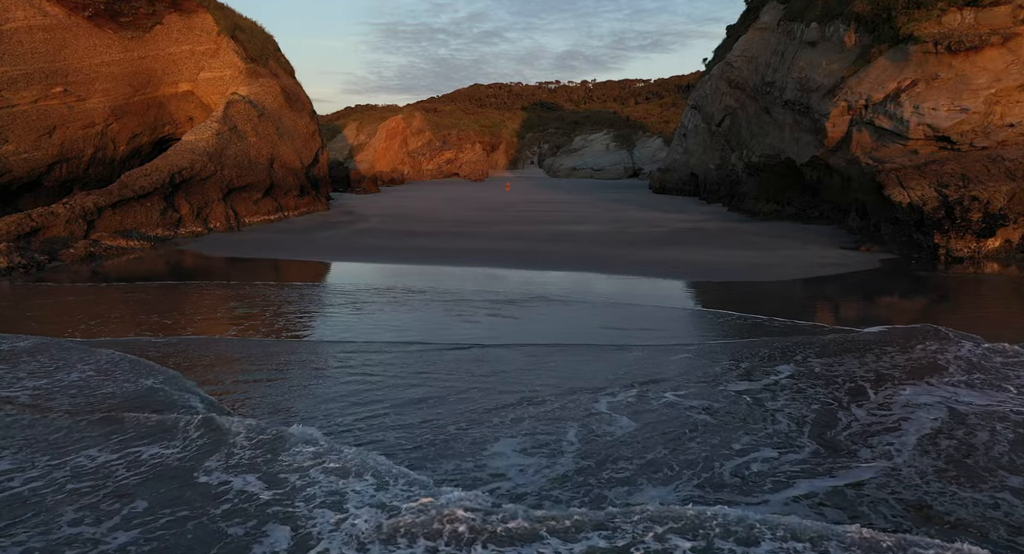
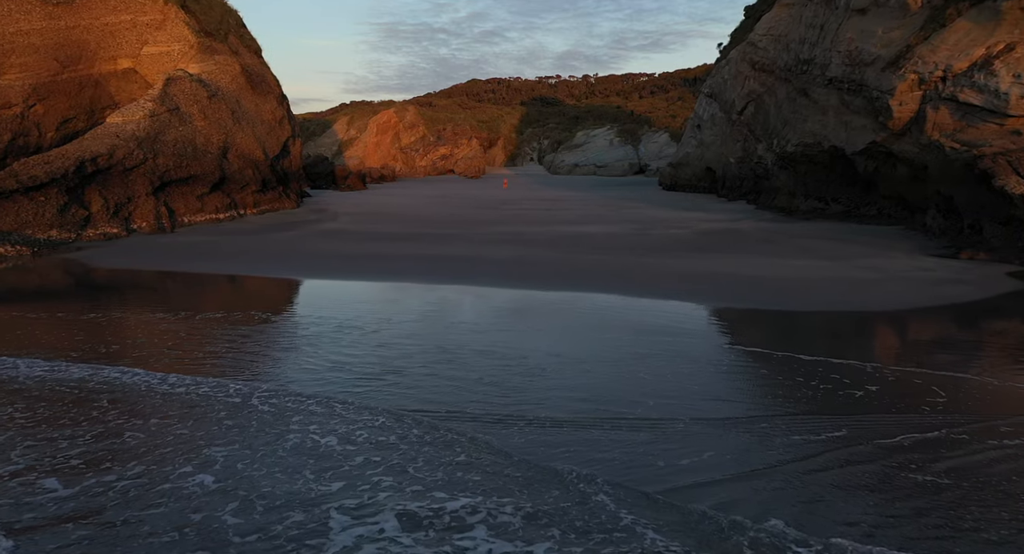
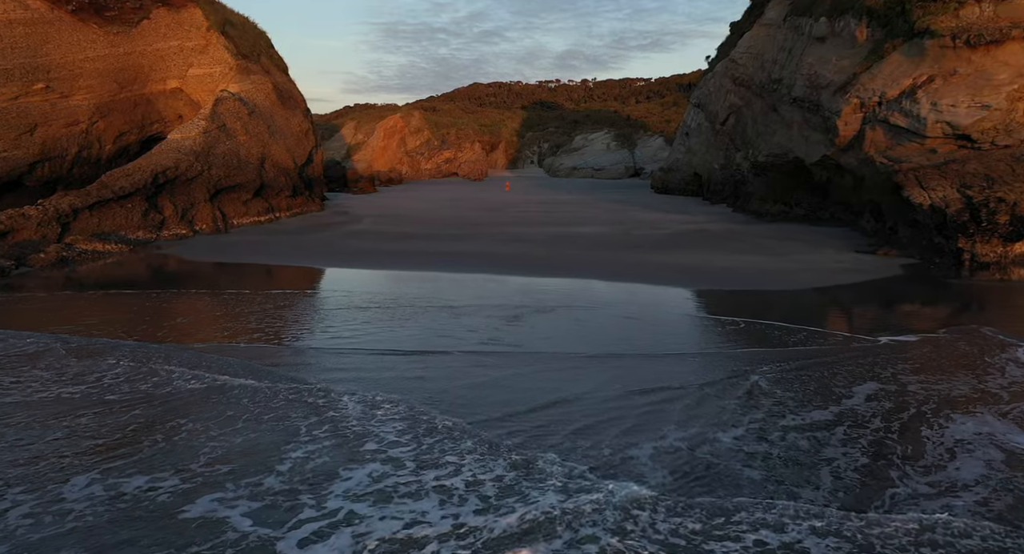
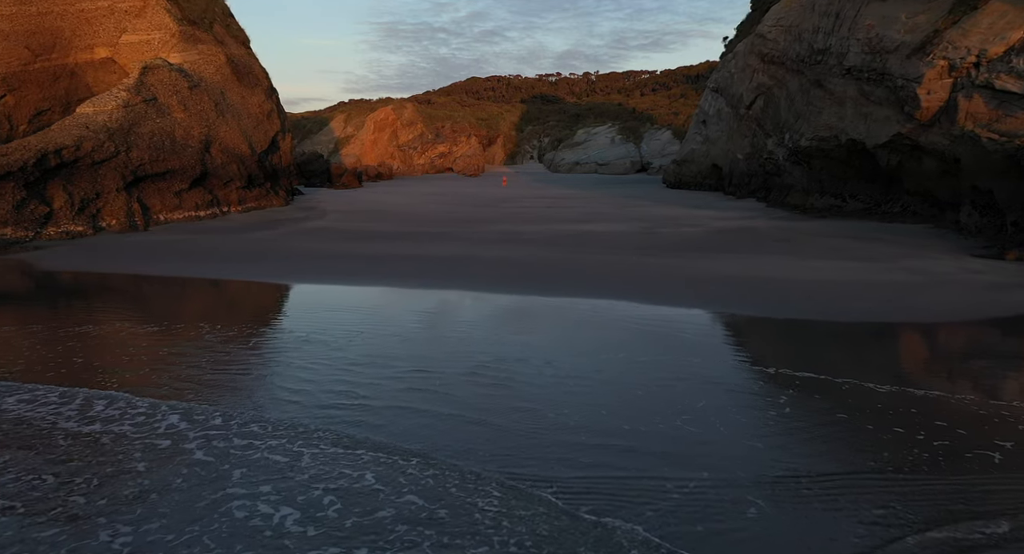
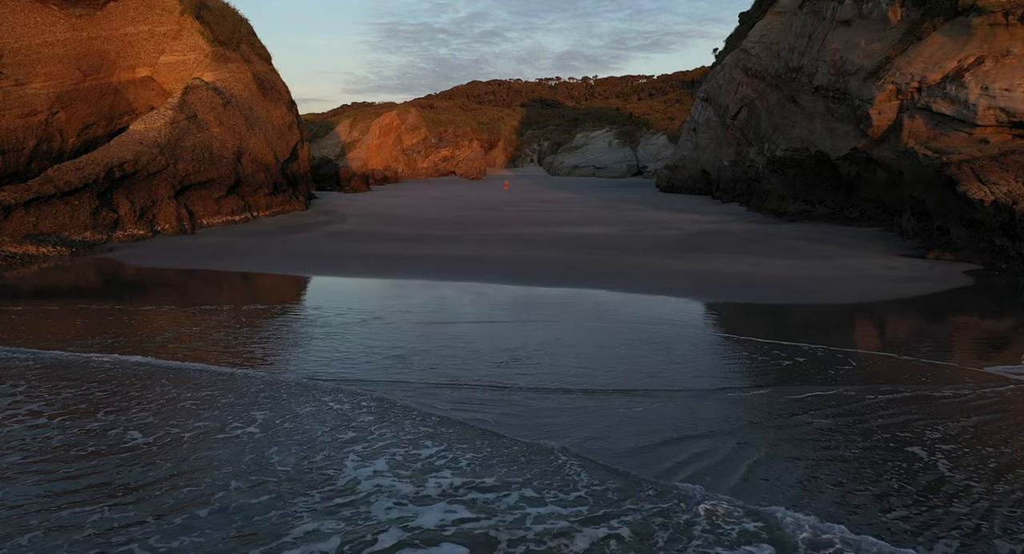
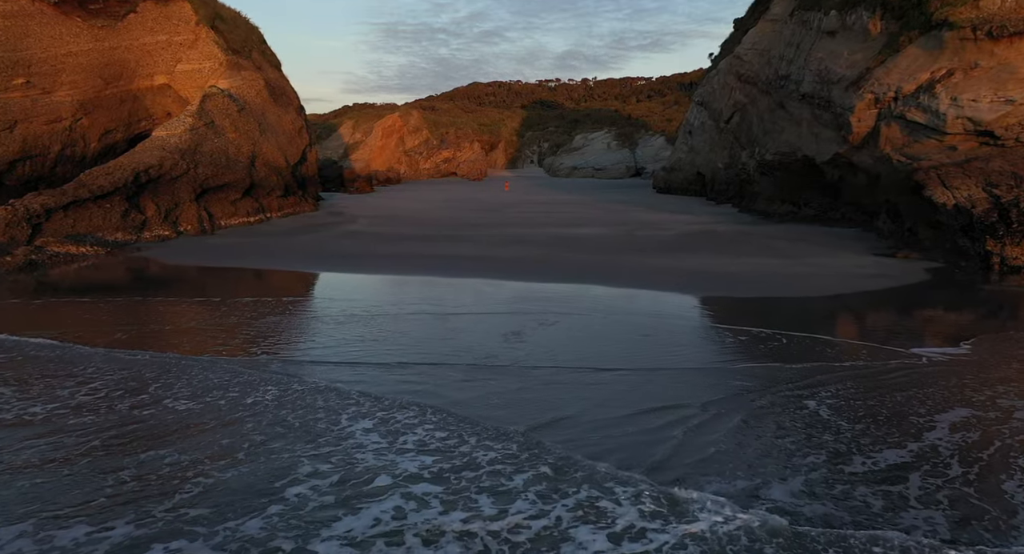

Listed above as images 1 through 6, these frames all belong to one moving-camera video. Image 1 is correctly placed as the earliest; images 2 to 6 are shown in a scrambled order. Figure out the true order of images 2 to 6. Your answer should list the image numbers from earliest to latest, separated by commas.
3, 6, 5, 2, 4
